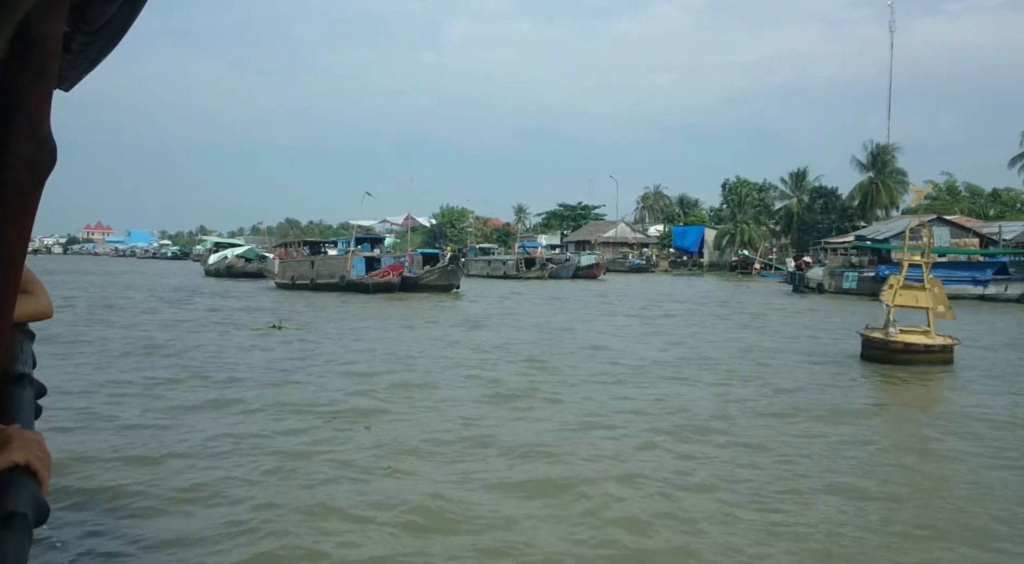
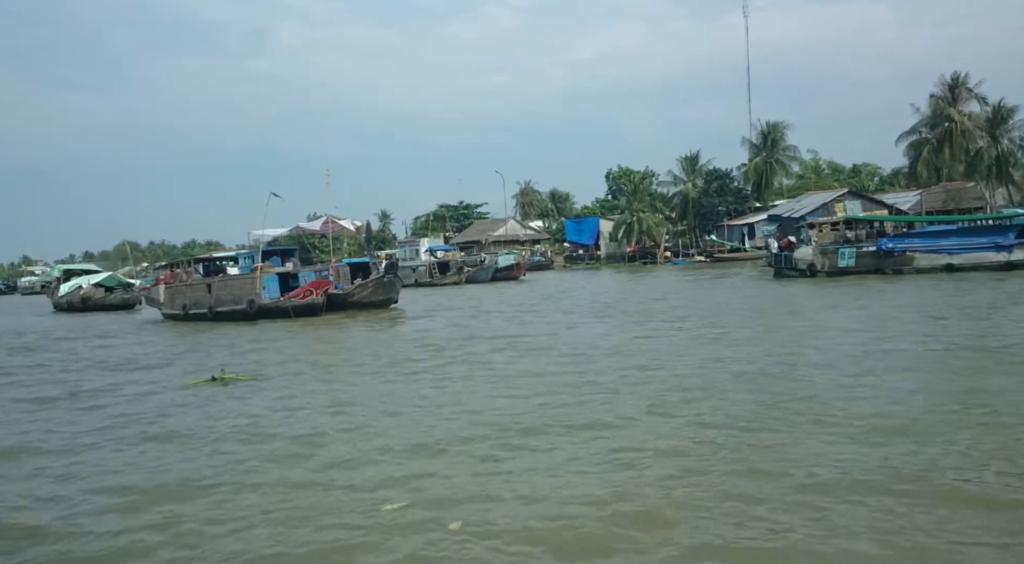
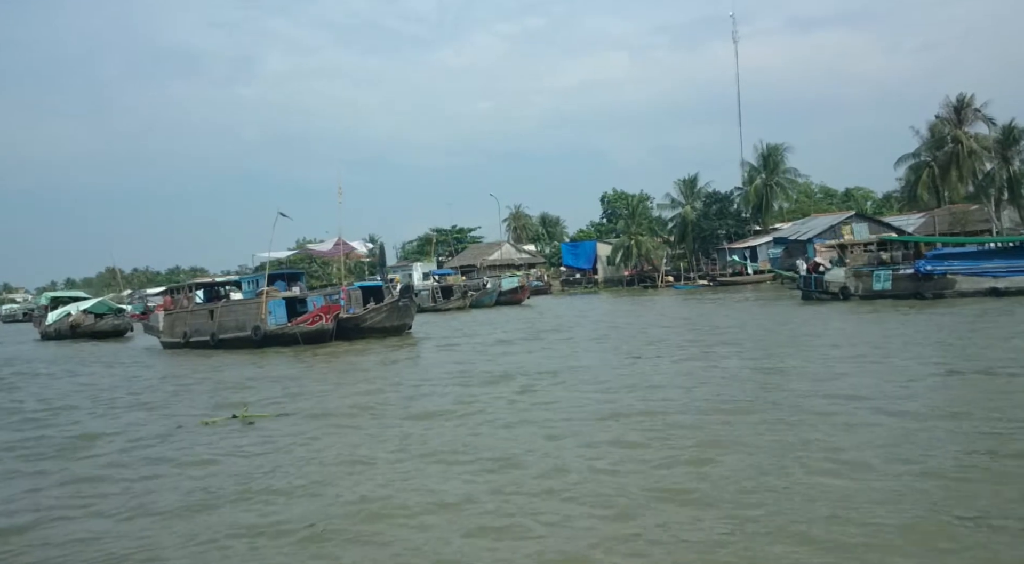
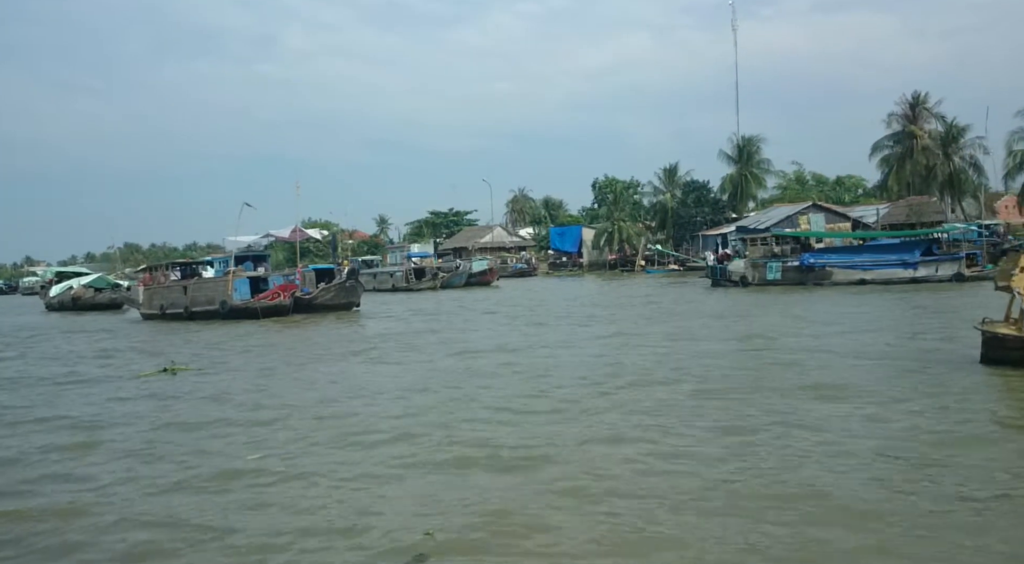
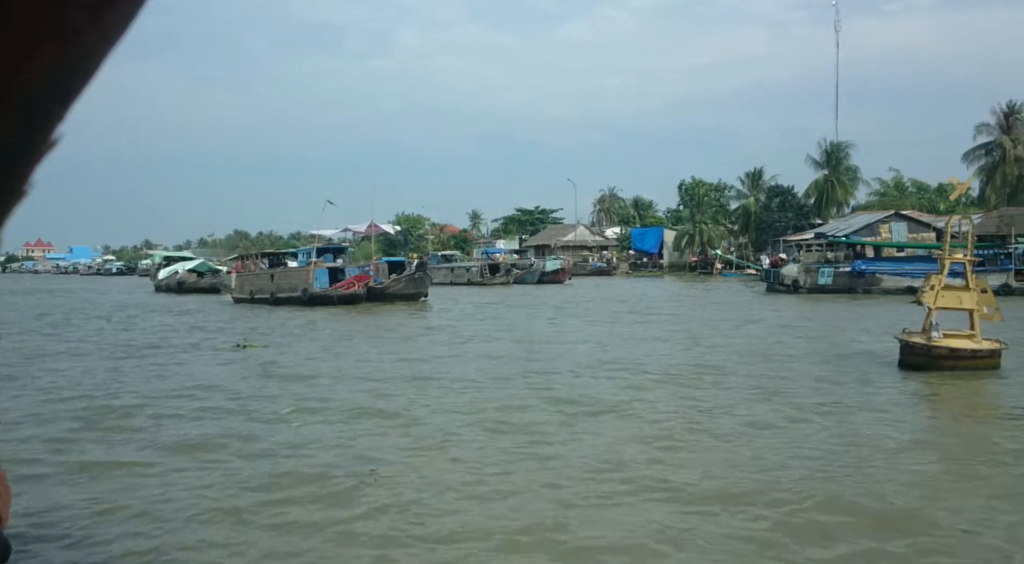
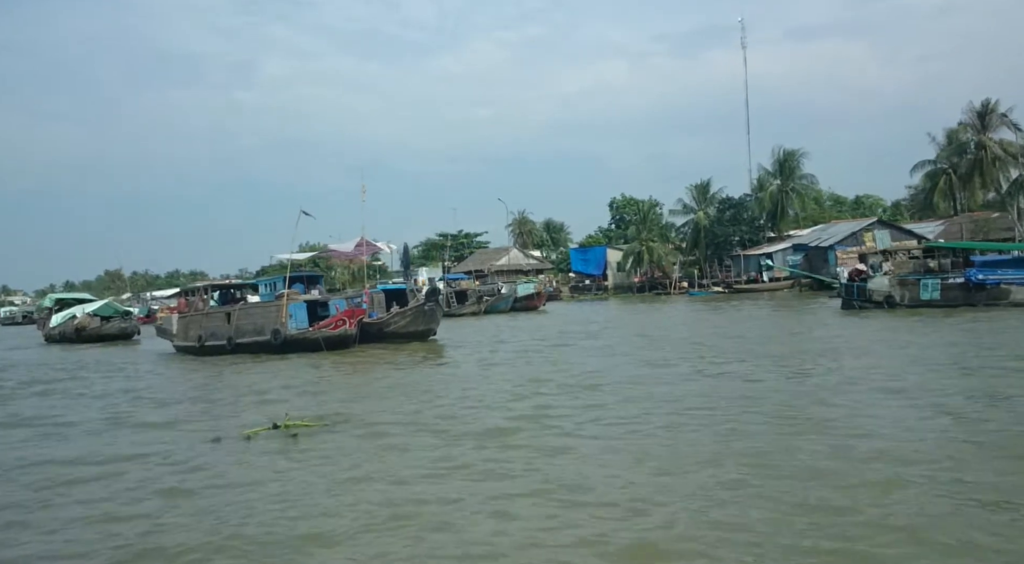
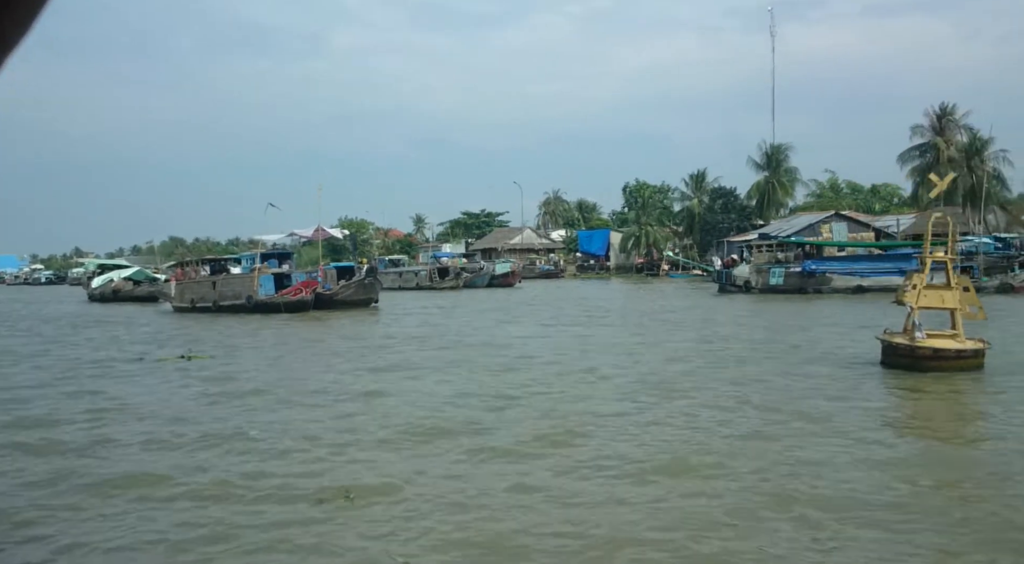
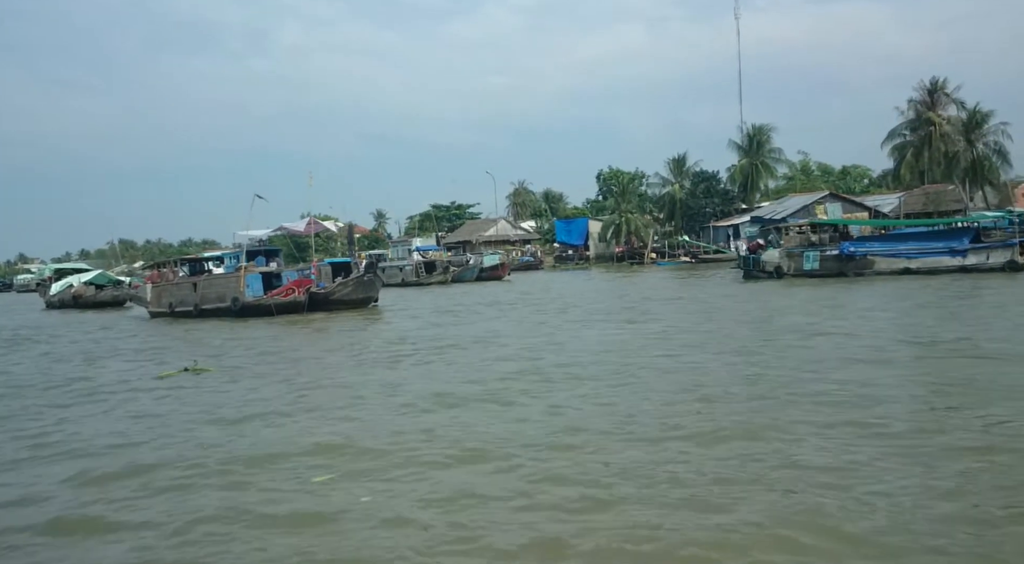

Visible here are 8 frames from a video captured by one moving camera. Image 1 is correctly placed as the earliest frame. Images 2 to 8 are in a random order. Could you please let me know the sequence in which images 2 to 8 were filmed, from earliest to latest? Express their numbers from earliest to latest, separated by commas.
5, 7, 4, 8, 2, 3, 6
